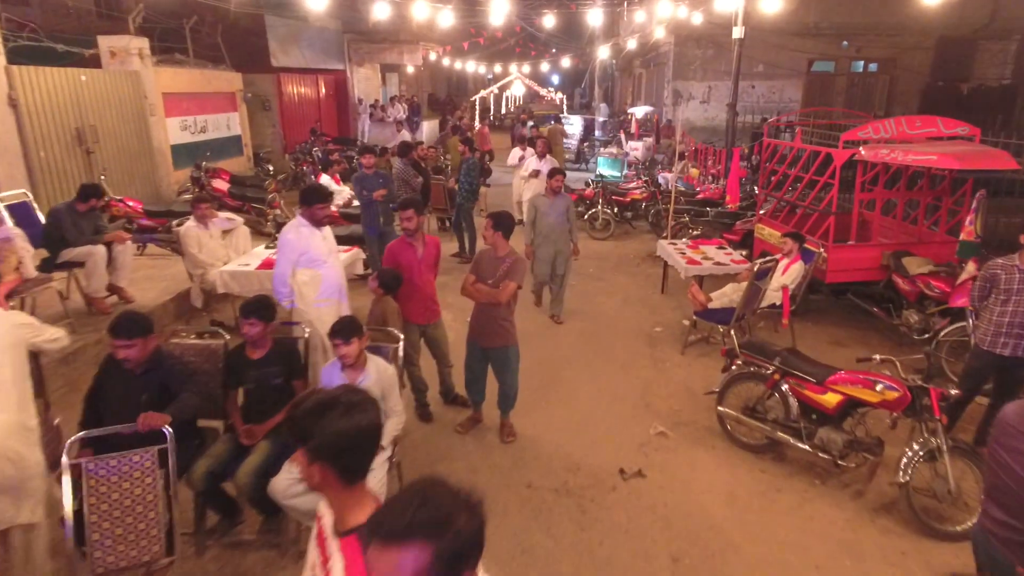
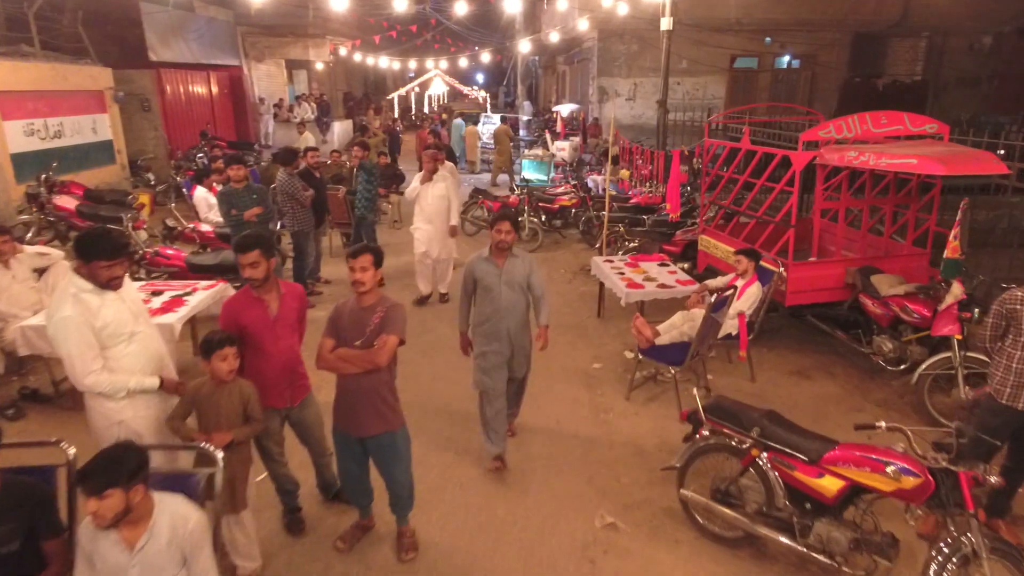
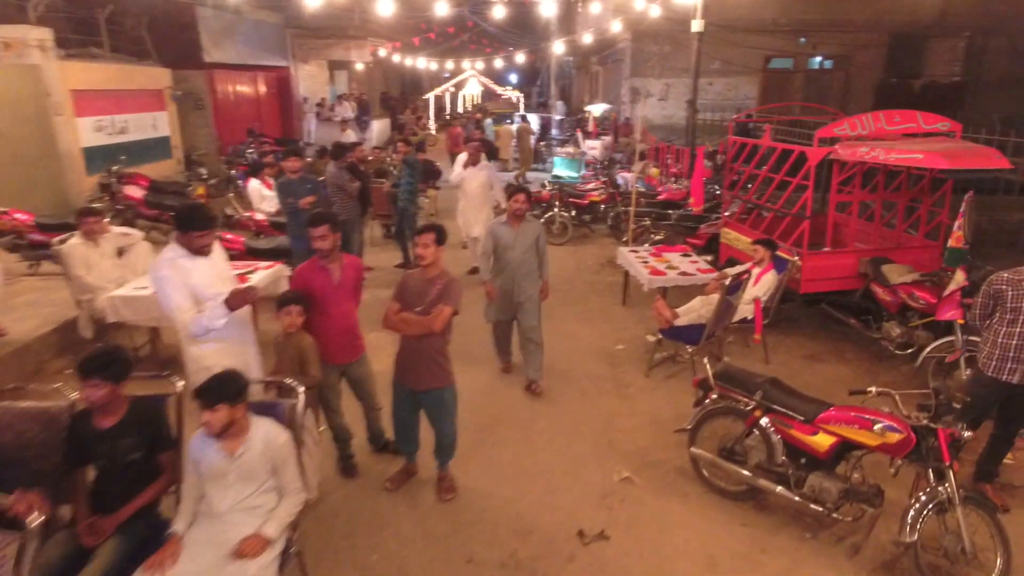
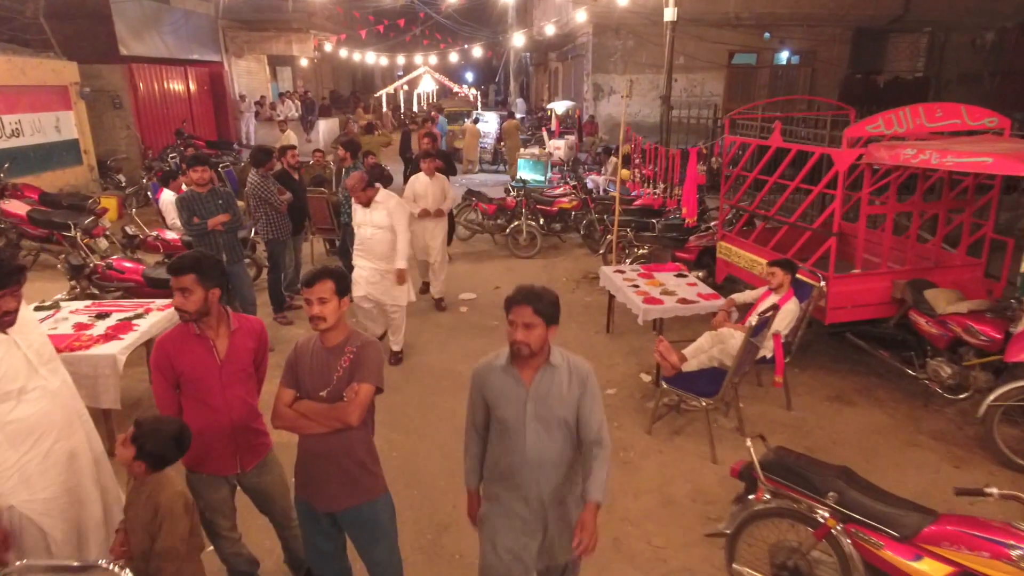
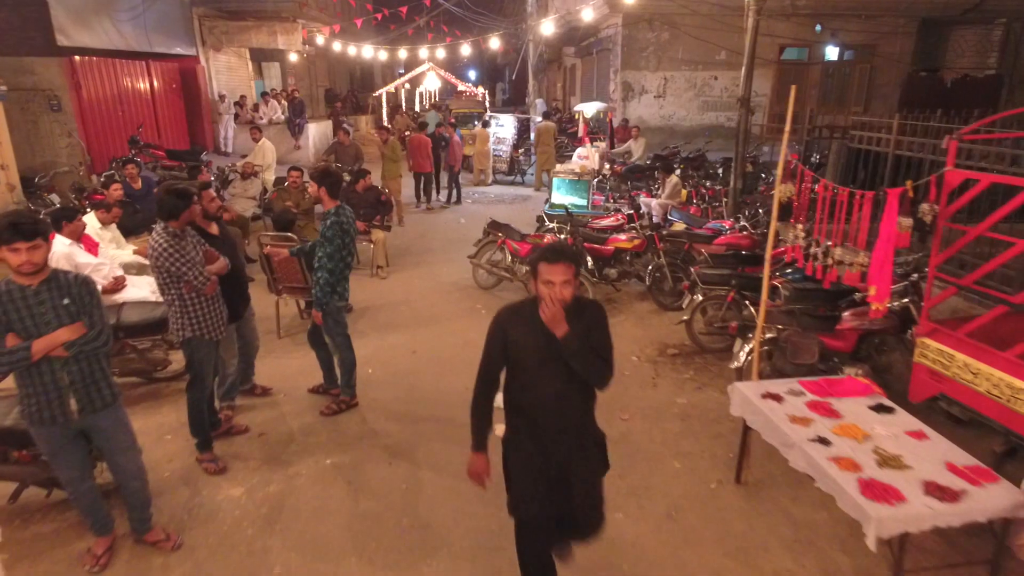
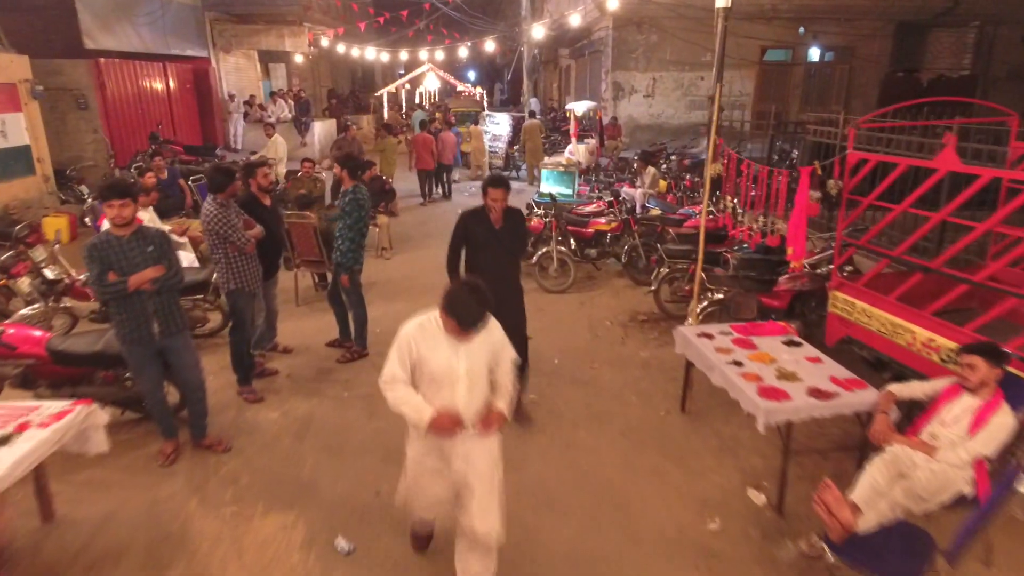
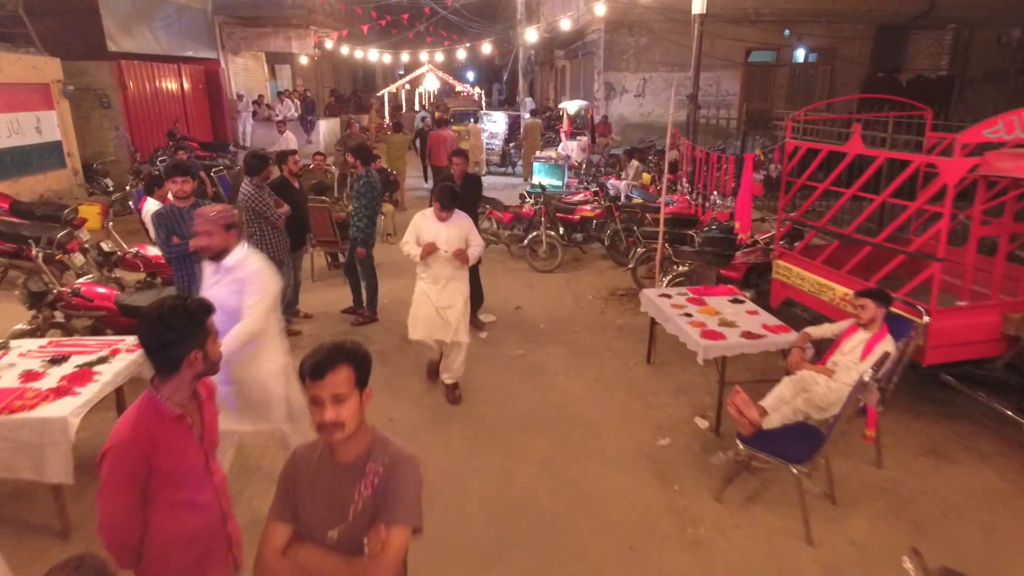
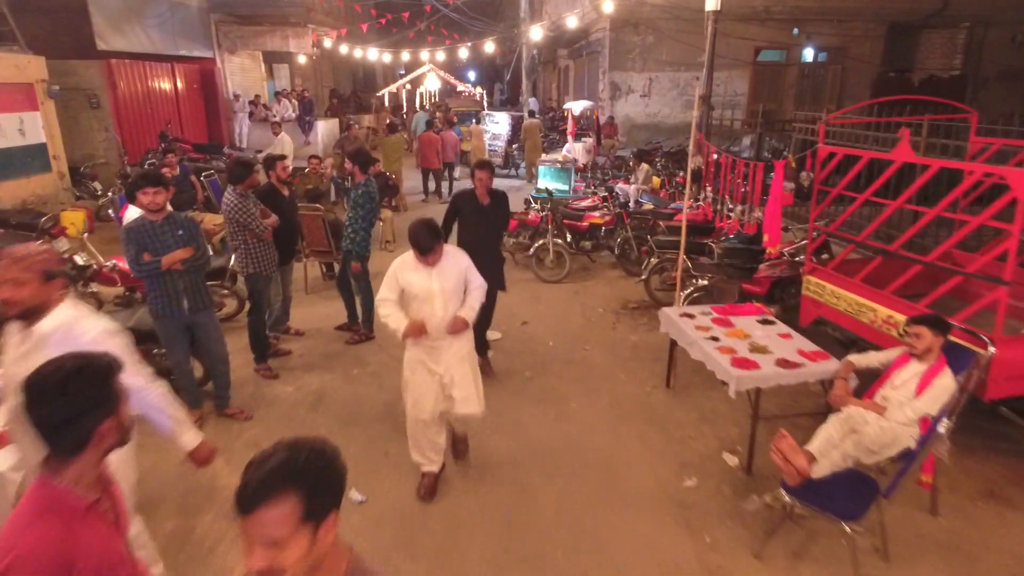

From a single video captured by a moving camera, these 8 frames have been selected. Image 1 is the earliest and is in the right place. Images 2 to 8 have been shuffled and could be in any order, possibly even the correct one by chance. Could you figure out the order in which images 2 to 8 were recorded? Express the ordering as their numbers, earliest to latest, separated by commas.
3, 2, 4, 7, 8, 6, 5
